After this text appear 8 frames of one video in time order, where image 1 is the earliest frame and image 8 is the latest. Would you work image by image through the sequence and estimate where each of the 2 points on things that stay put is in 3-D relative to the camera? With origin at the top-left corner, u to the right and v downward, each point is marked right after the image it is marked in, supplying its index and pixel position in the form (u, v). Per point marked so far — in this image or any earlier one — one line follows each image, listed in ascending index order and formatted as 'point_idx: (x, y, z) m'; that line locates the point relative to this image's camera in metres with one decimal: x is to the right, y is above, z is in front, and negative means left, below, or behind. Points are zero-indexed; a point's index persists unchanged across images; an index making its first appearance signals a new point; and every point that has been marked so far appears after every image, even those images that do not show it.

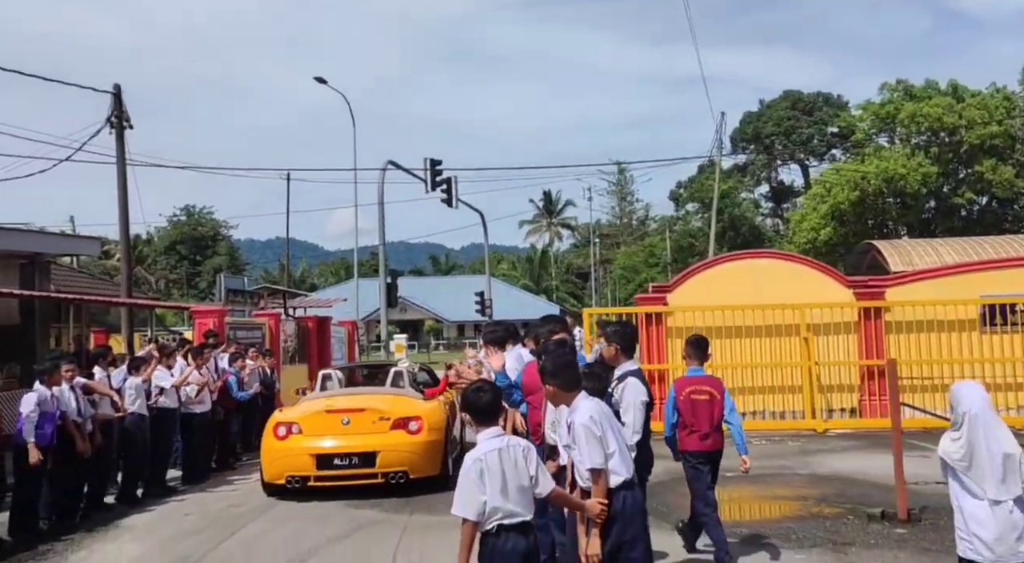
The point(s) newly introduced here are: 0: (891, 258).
0: (+8.2, +0.5, +19.6) m
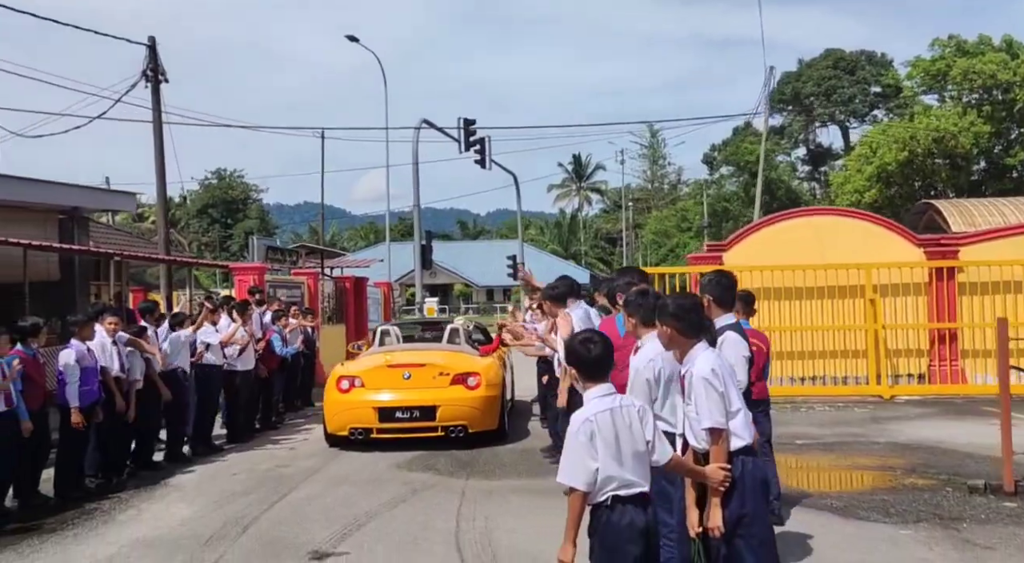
0: (+9.1, +1.3, +18.8) m
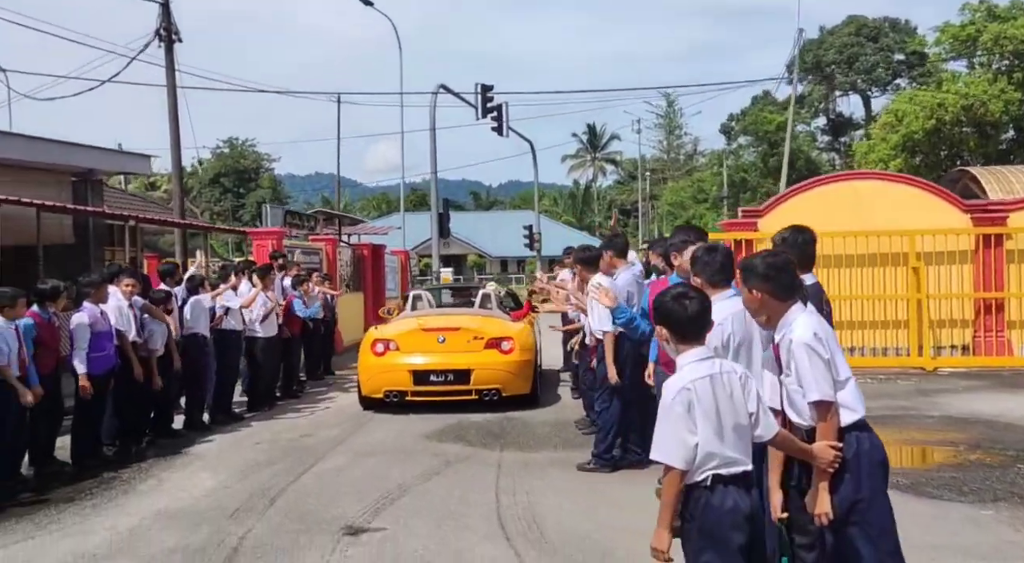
0: (+9.5, +1.9, +18.2) m
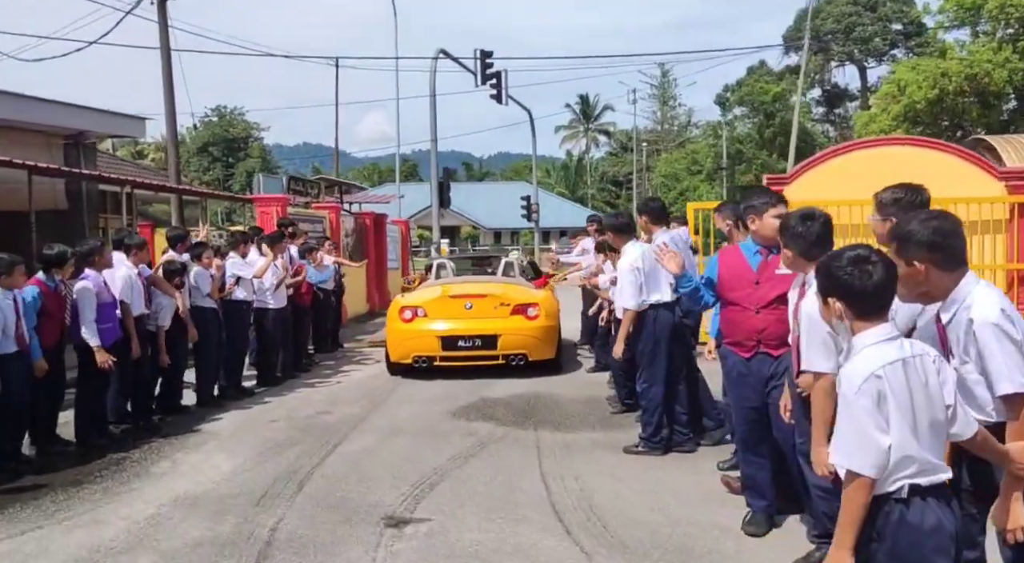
0: (+9.7, +2.4, +17.7) m
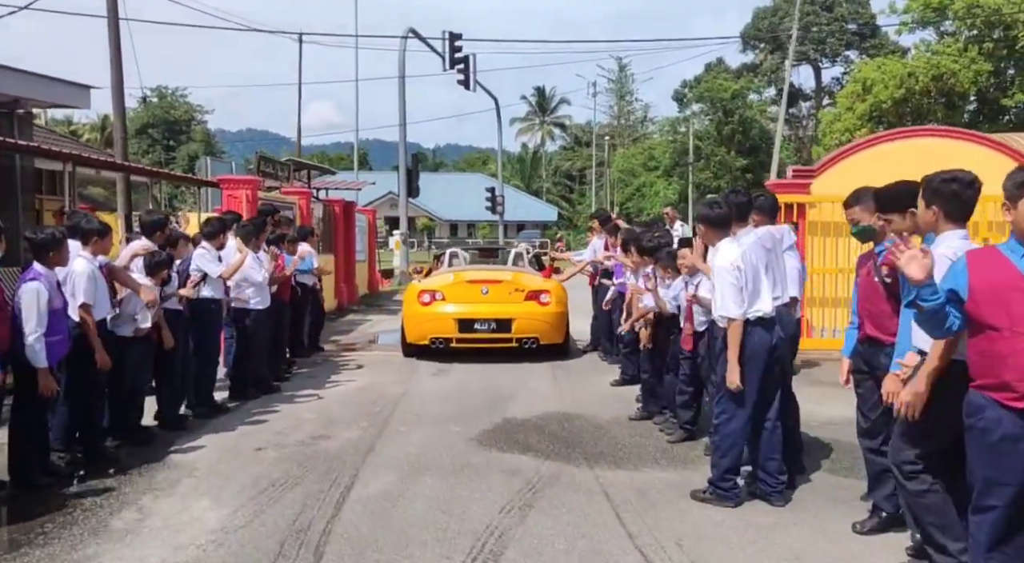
0: (+9.4, +2.3, +16.9) m
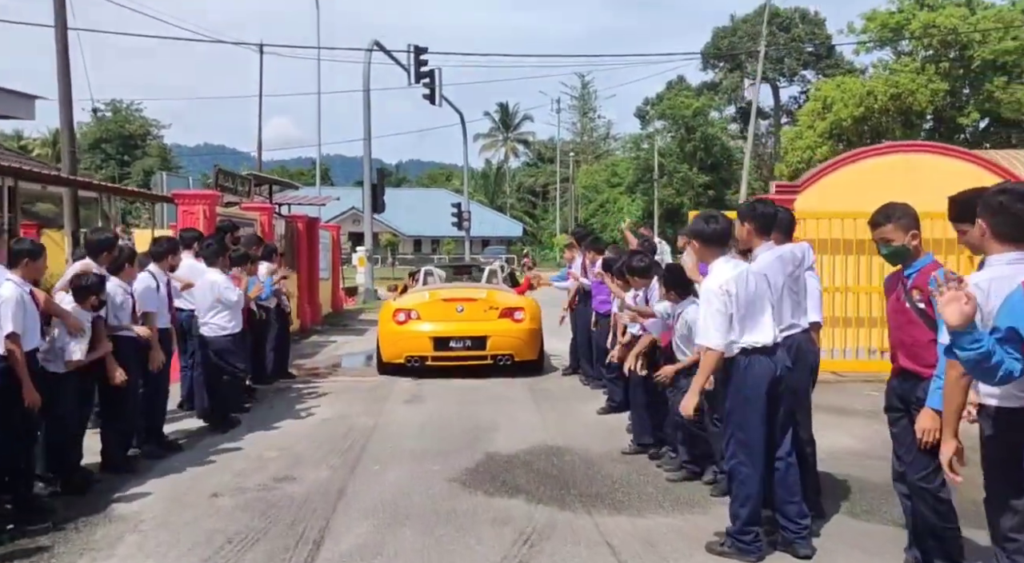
0: (+8.9, +2.0, +16.8) m
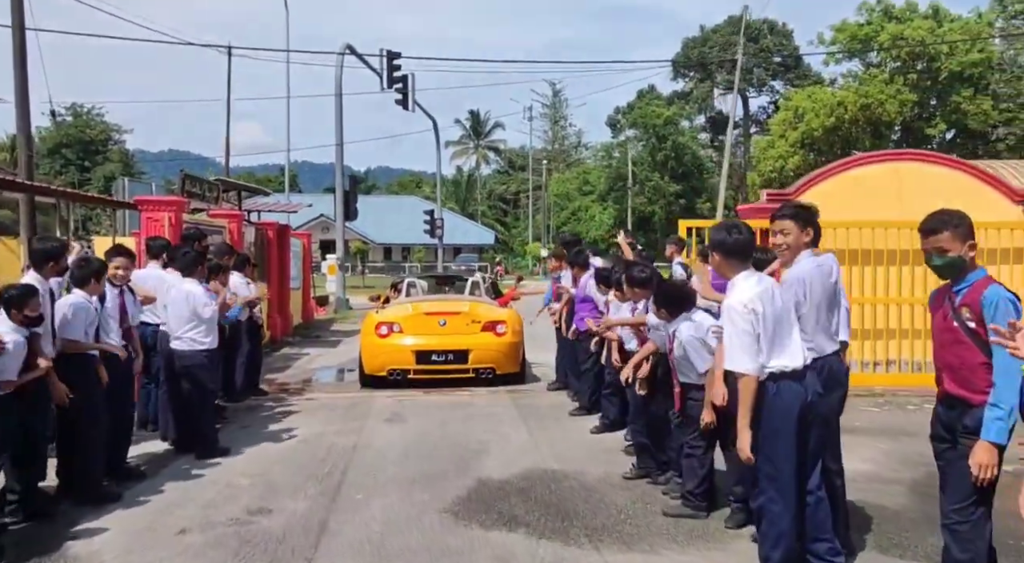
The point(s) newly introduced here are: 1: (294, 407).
0: (+8.5, +1.8, +16.6) m
1: (-2.3, -1.3, +9.7) m
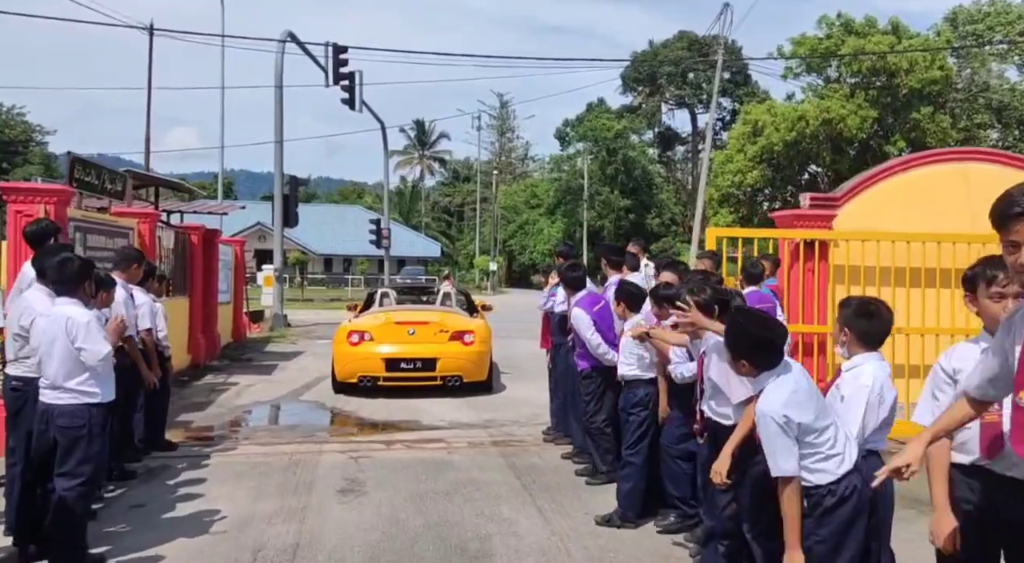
0: (+8.0, +1.4, +14.9) m
1: (-2.4, -1.5, +7.3) m
